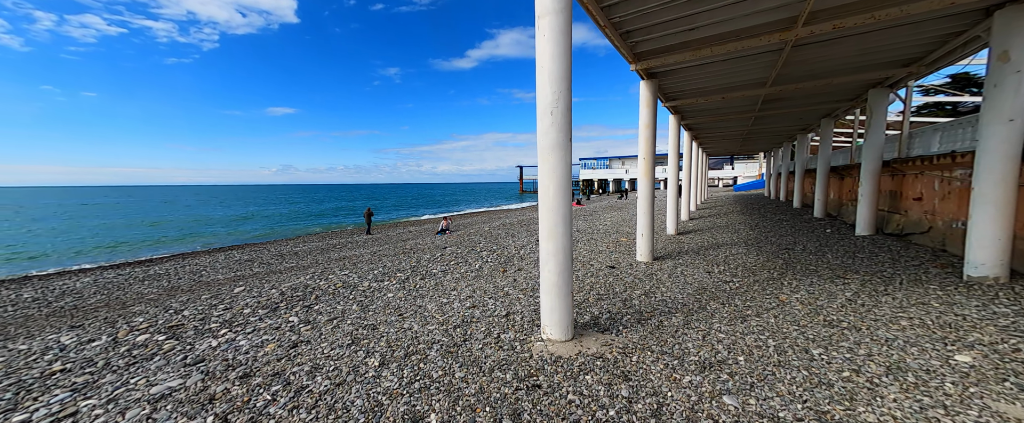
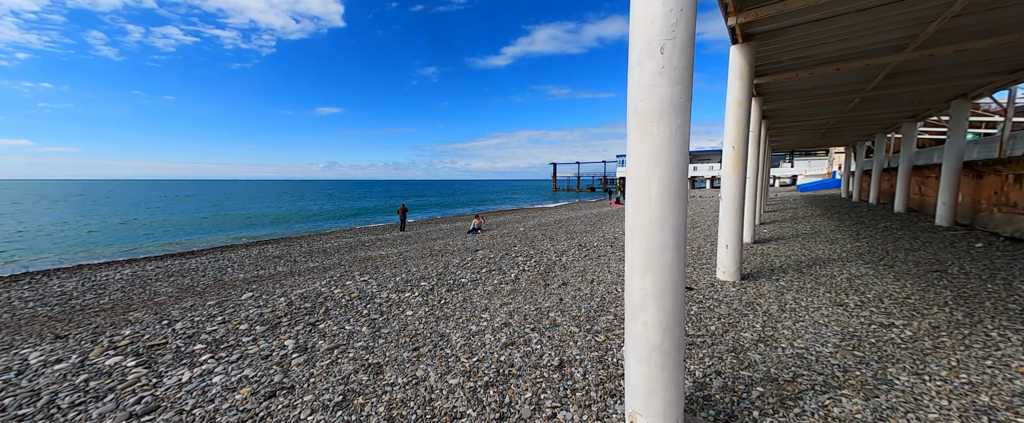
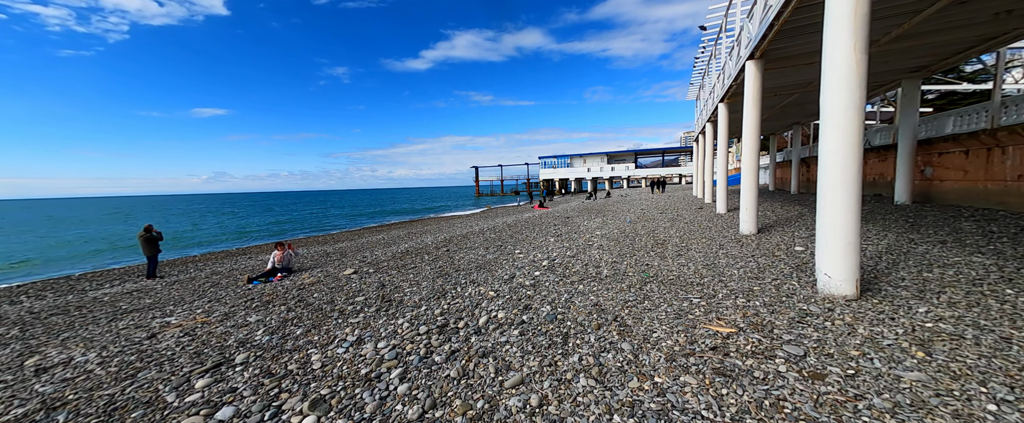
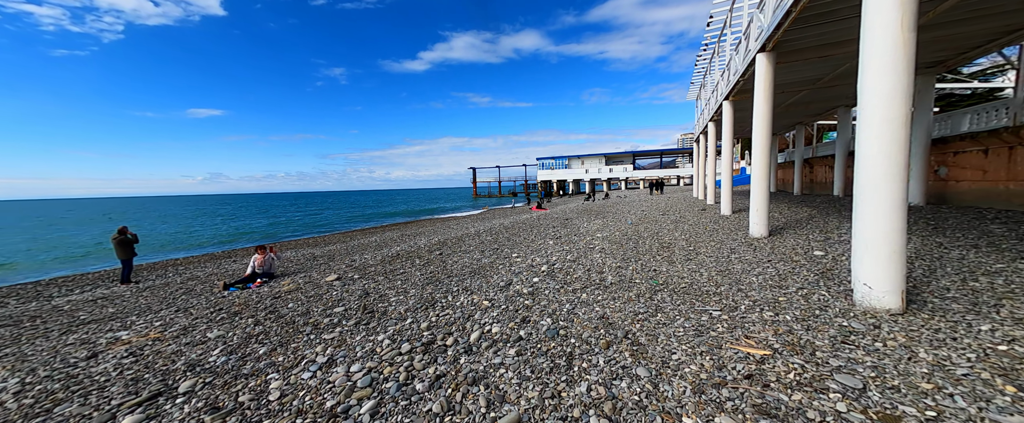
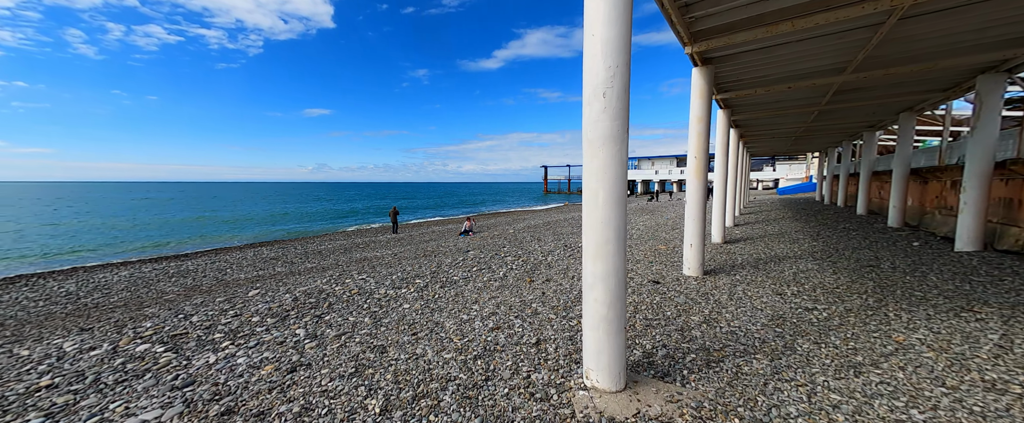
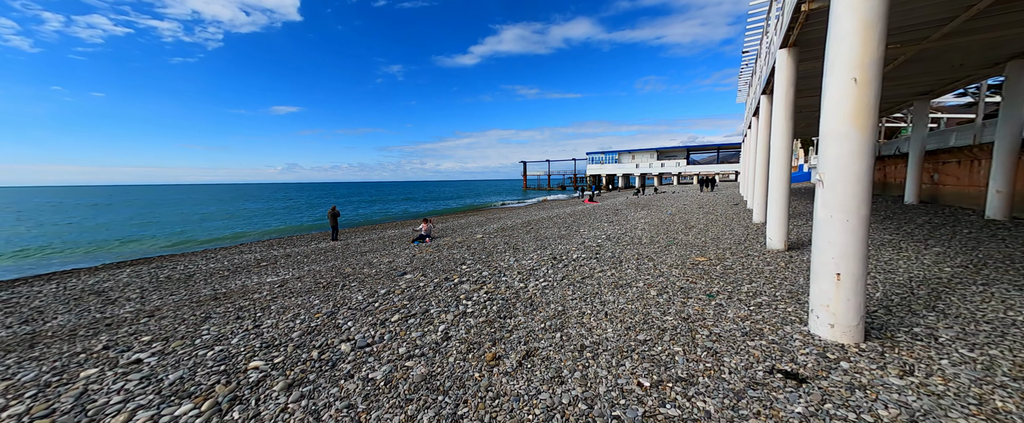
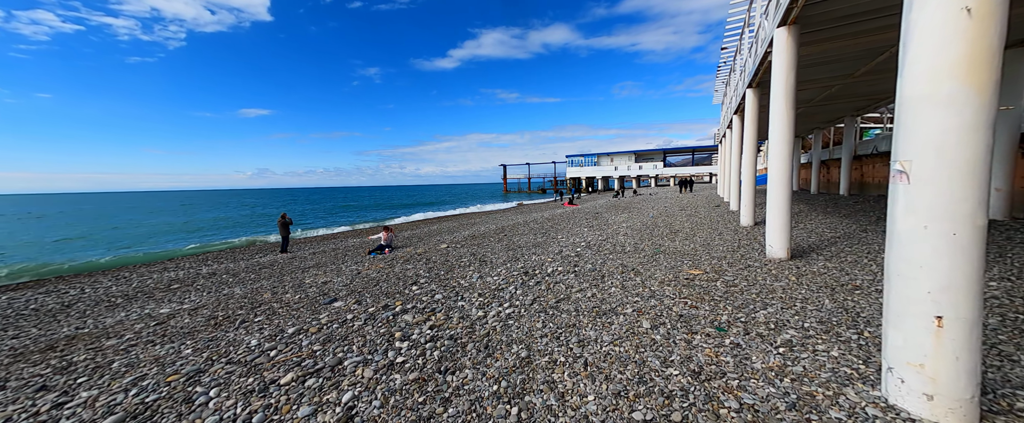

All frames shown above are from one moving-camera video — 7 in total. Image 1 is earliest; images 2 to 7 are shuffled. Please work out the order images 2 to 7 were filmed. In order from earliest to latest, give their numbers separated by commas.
5, 2, 6, 7, 3, 4
